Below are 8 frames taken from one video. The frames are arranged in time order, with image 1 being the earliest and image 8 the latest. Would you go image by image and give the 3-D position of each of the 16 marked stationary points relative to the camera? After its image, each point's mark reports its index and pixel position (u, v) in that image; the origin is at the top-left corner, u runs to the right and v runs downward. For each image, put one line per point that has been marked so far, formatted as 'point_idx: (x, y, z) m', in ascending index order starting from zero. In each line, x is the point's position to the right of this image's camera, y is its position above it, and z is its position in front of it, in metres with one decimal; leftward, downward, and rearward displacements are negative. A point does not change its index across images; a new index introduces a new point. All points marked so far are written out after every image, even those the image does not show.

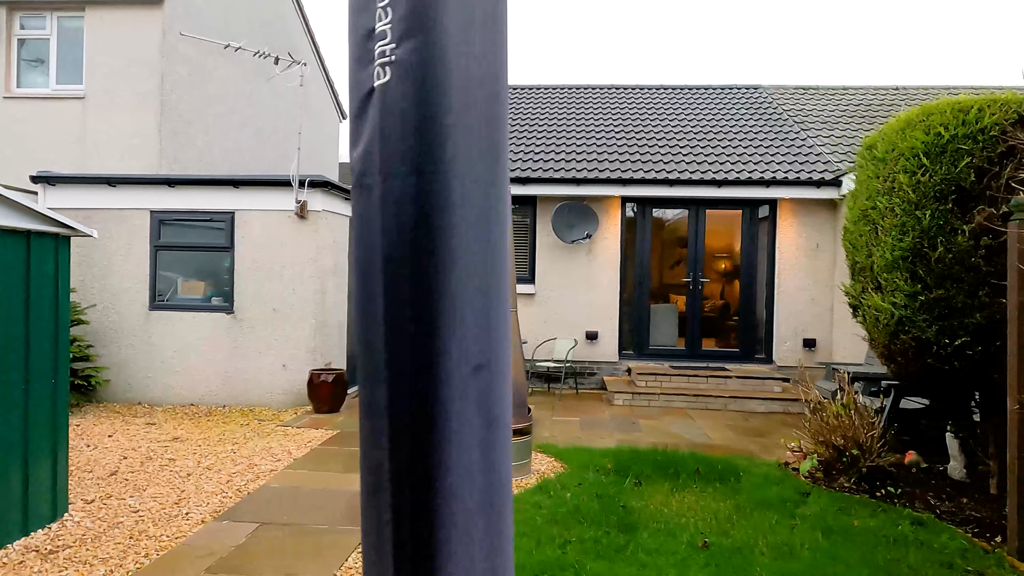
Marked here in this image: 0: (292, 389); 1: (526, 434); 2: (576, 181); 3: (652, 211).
0: (-2.2, -1.0, +6.7) m
1: (+0.1, -1.0, +4.6) m
2: (+0.8, +1.4, +8.6) m
3: (+2.0, +1.1, +9.0) m
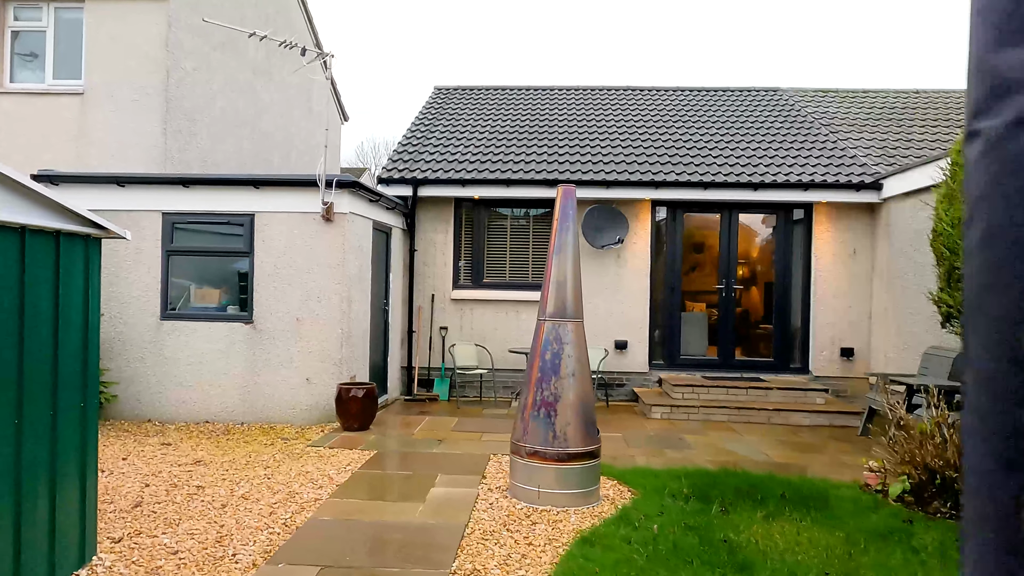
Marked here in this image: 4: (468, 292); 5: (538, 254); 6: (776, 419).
0: (-1.9, -1.1, +6.3) m
1: (+0.5, -1.1, +4.2) m
2: (+1.2, +1.3, +8.2) m
3: (+2.3, +1.0, +8.7) m
4: (-0.6, -0.1, +8.7) m
5: (+0.4, +0.4, +8.8) m
6: (+2.9, -1.5, +7.3) m
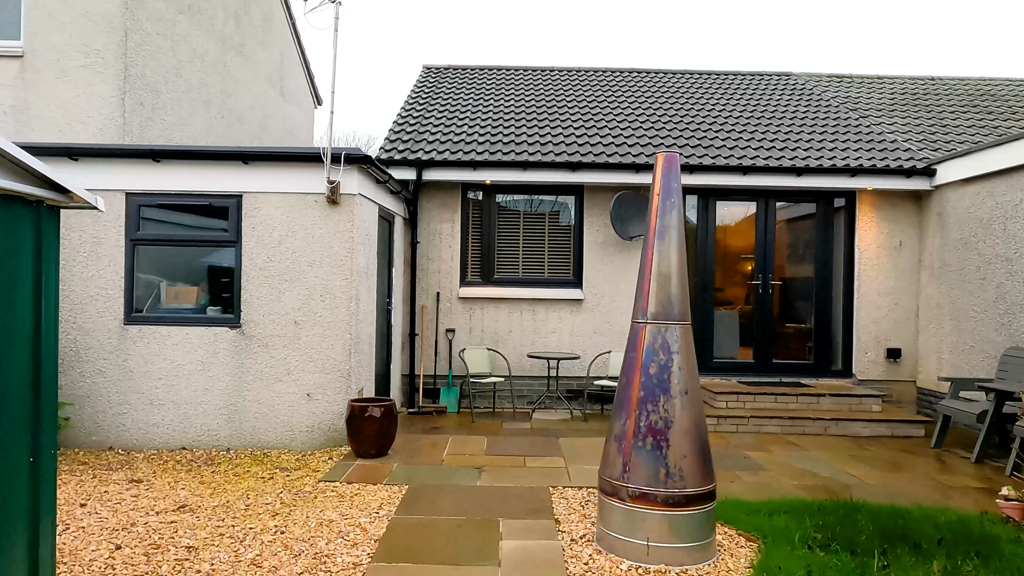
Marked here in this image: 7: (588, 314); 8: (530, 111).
0: (-1.5, -1.1, +5.2) m
1: (+1.0, -1.1, +3.3) m
2: (+1.4, +1.3, +7.3) m
3: (+2.5, +1.0, +7.9) m
4: (-0.4, 0.0, +7.7) m
5: (+0.5, +0.5, +7.9) m
6: (+3.2, -1.4, +6.6) m
7: (+0.9, -0.3, +7.6) m
8: (+0.3, +2.6, +9.7) m
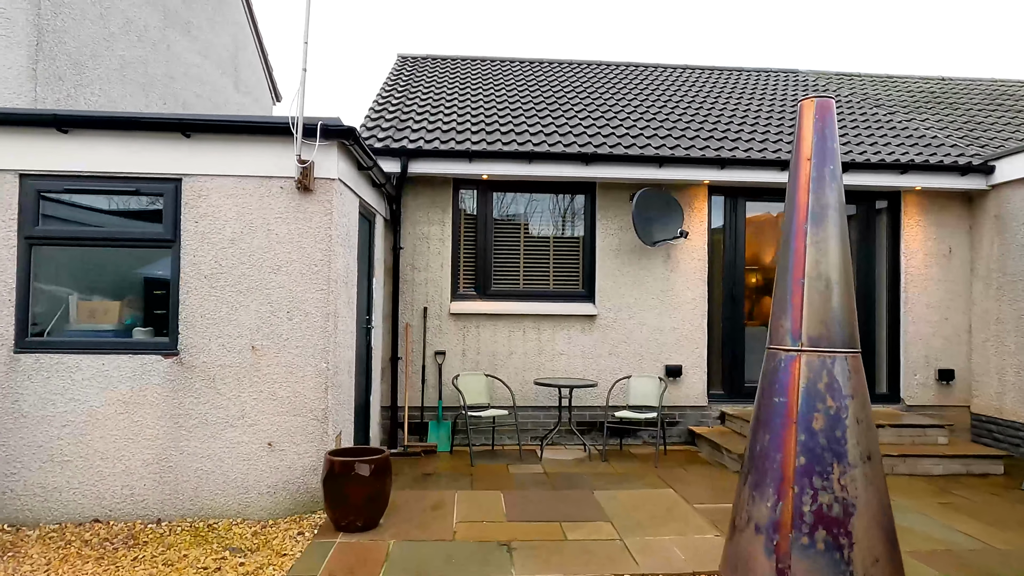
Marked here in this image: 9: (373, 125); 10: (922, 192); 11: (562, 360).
0: (-1.3, -1.2, +3.9) m
1: (+1.3, -1.1, +2.2) m
2: (+1.4, +1.2, +6.3) m
3: (+2.4, +0.9, +6.9) m
4: (-0.4, -0.2, +6.5) m
5: (+0.5, +0.3, +6.7) m
6: (+3.3, -1.5, +5.6) m
7: (+0.9, -0.5, +6.5) m
8: (+0.2, +2.4, +8.6) m
9: (-1.5, +1.7, +7.1) m
10: (+4.2, +1.0, +6.8) m
11: (+0.5, -0.7, +6.5) m
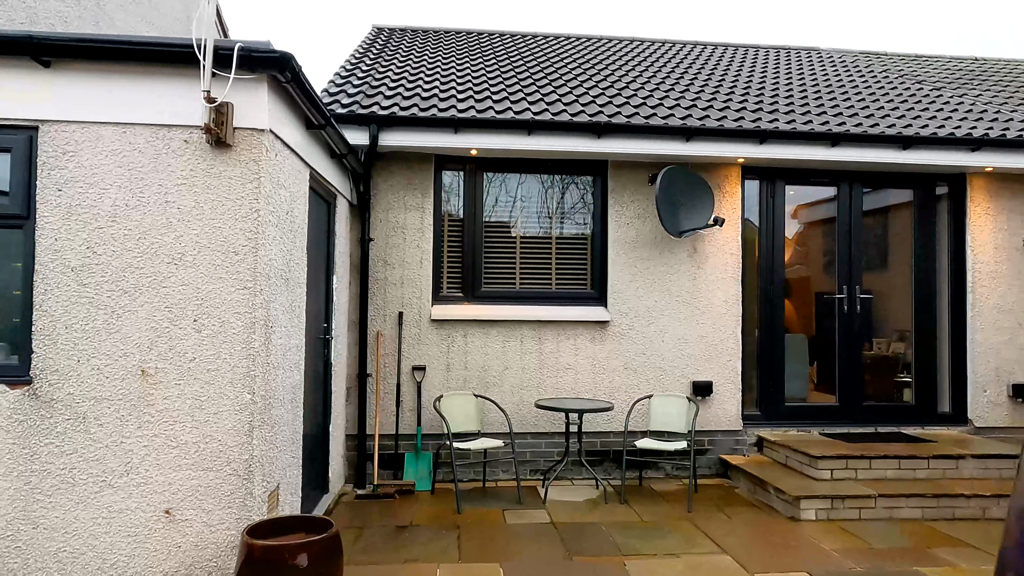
0: (-1.3, -1.1, +2.7) m
1: (+1.4, -1.1, +1.0) m
2: (+1.4, +1.2, +5.2) m
3: (+2.4, +0.9, +5.8) m
4: (-0.4, -0.2, +5.3) m
5: (+0.5, +0.3, +5.6) m
6: (+3.3, -1.5, +4.5) m
7: (+0.8, -0.5, +5.4) m
8: (+0.1, +2.4, +7.4) m
9: (-1.5, +1.7, +5.9) m
10: (+4.2, +1.0, +5.8) m
11: (+0.5, -0.7, +5.3) m
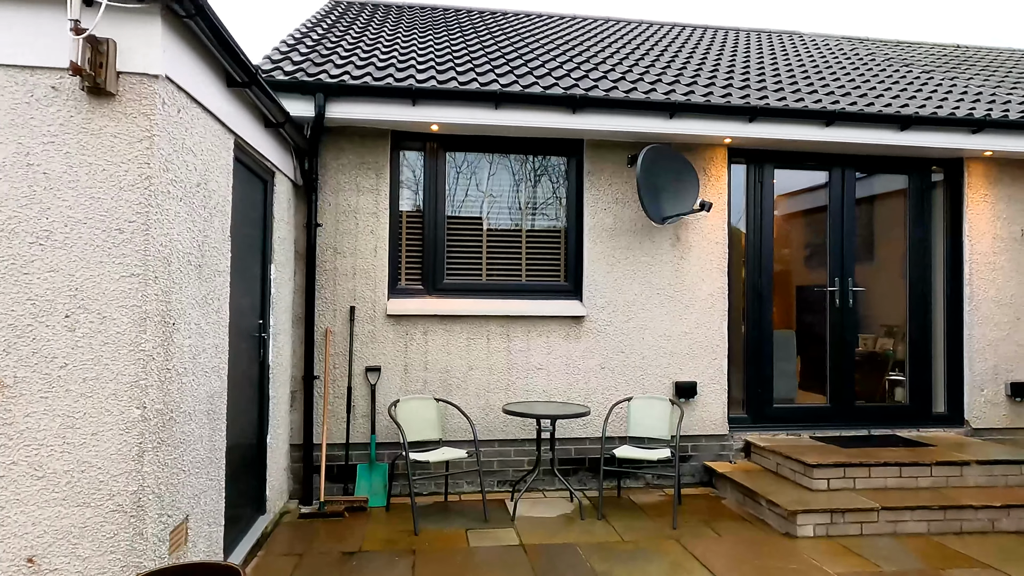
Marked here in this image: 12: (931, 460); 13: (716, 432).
0: (-1.5, -1.1, +2.1) m
1: (+1.3, -1.0, +0.6) m
2: (+1.1, +1.3, +4.7) m
3: (+2.1, +0.9, +5.3) m
4: (-0.7, -0.1, +4.7) m
5: (+0.2, +0.4, +5.1) m
6: (+3.0, -1.5, +4.1) m
7: (+0.6, -0.4, +4.9) m
8: (-0.3, +2.5, +6.9) m
9: (-1.8, +1.8, +5.3) m
10: (+3.9, +1.1, +5.4) m
11: (+0.2, -0.6, +4.8) m
12: (+2.8, -1.1, +4.4) m
13: (+1.6, -1.1, +5.0) m
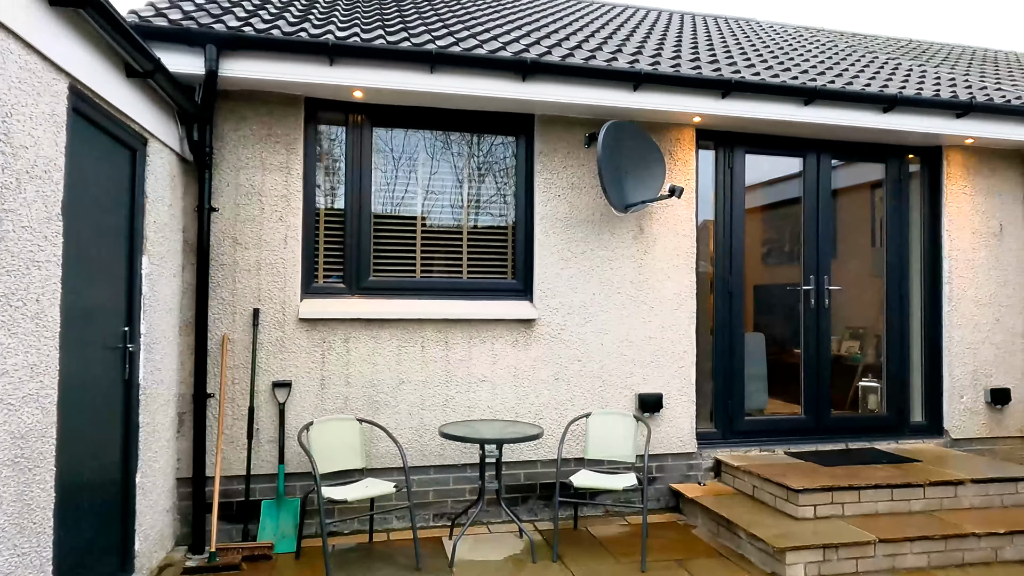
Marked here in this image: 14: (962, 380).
0: (-1.6, -1.1, +1.3) m
1: (+1.3, -1.0, 0.0) m
2: (+0.7, +1.3, +4.1) m
3: (+1.7, +0.9, +4.8) m
4: (-1.0, -0.1, +4.0) m
5: (-0.2, +0.4, +4.4) m
6: (+2.7, -1.4, +3.6) m
7: (+0.2, -0.4, +4.2) m
8: (-0.8, +2.5, +6.1) m
9: (-2.2, +1.8, +4.4) m
10: (+3.5, +1.1, +5.0) m
11: (-0.2, -0.6, +4.1) m
12: (+2.4, -1.1, +3.9) m
13: (+1.2, -1.1, +4.4) m
14: (+3.4, -0.7, +5.0) m
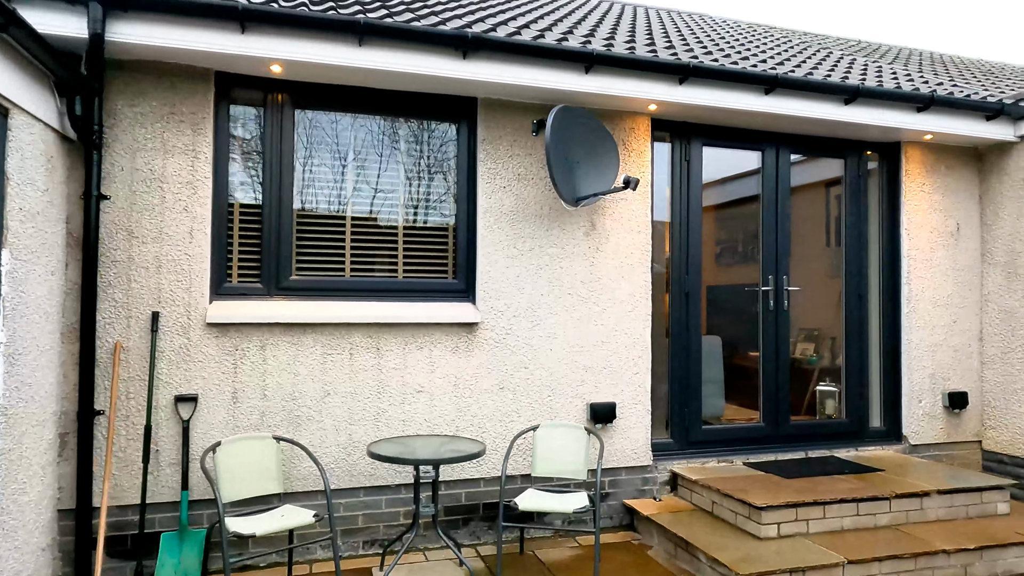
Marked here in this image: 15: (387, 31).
0: (-1.7, -1.1, +0.8) m
1: (+1.2, -1.0, -0.3) m
2: (+0.4, +1.3, +3.7) m
3: (+1.3, +0.9, +4.5) m
4: (-1.4, -0.1, +3.5) m
5: (-0.6, +0.4, +4.0) m
6: (+2.4, -1.4, +3.4) m
7: (-0.1, -0.4, +3.8) m
8: (-1.3, +2.5, +5.7) m
9: (-2.6, +1.8, +3.8) m
10: (+3.1, +1.1, +4.9) m
11: (-0.5, -0.6, +3.7) m
12: (+2.1, -1.1, +3.7) m
13: (+0.8, -1.1, +4.1) m
14: (+3.0, -0.7, +4.8) m
15: (-0.6, +1.3, +3.4) m
